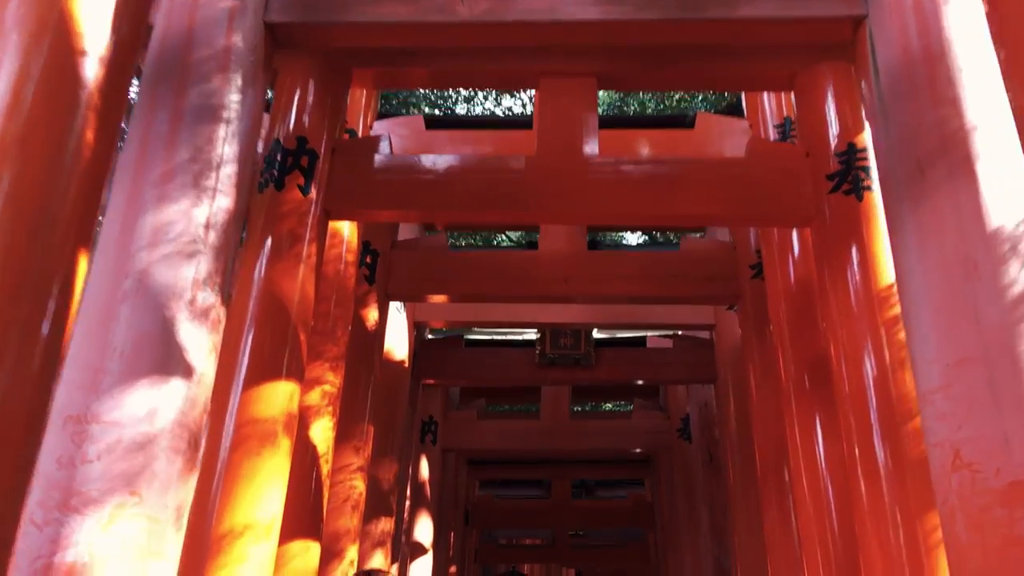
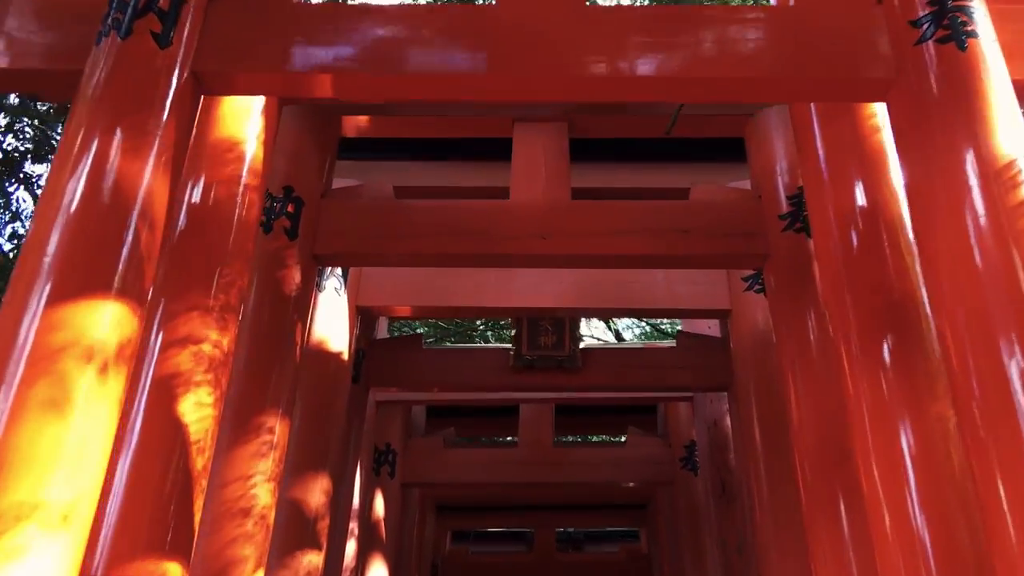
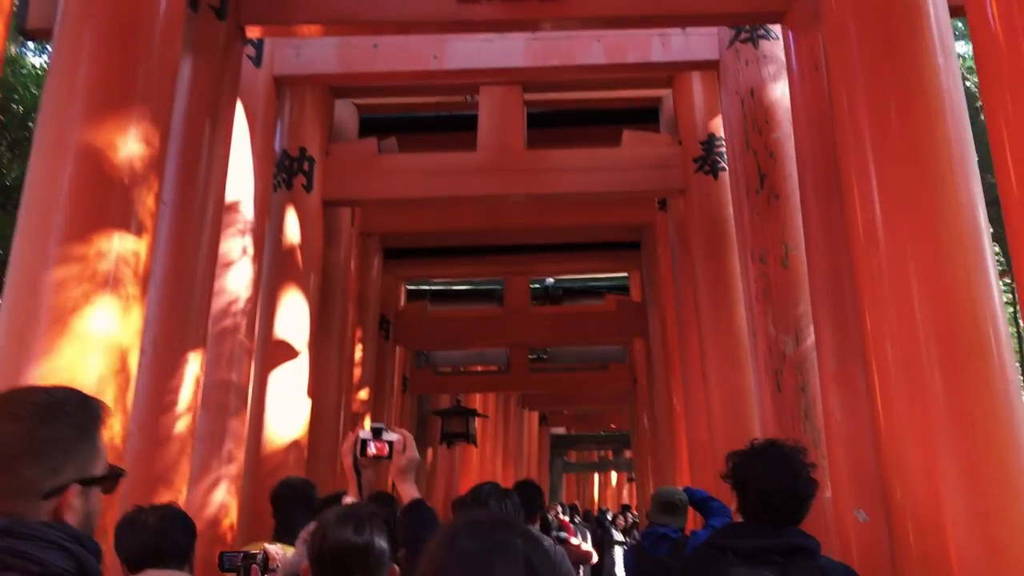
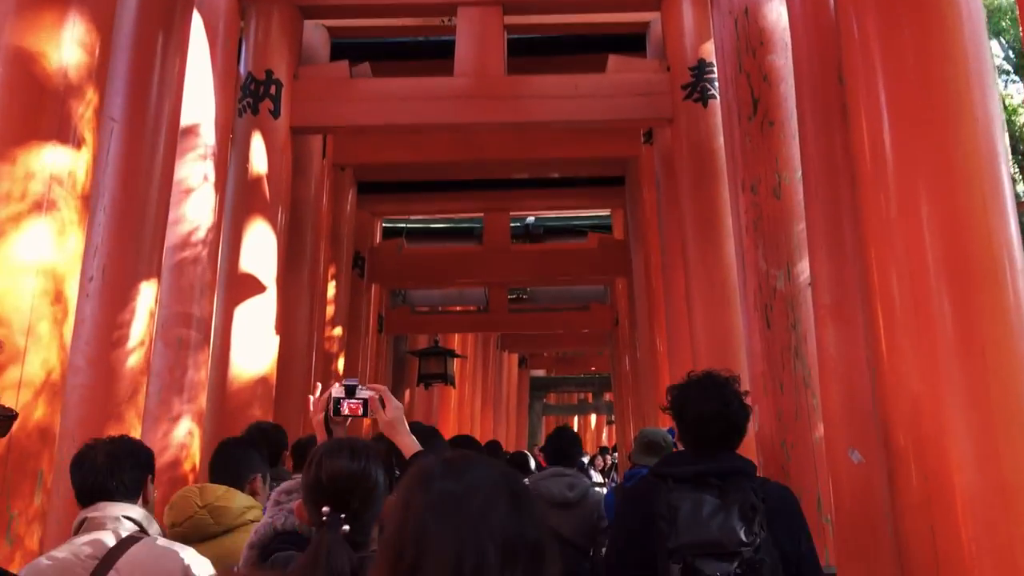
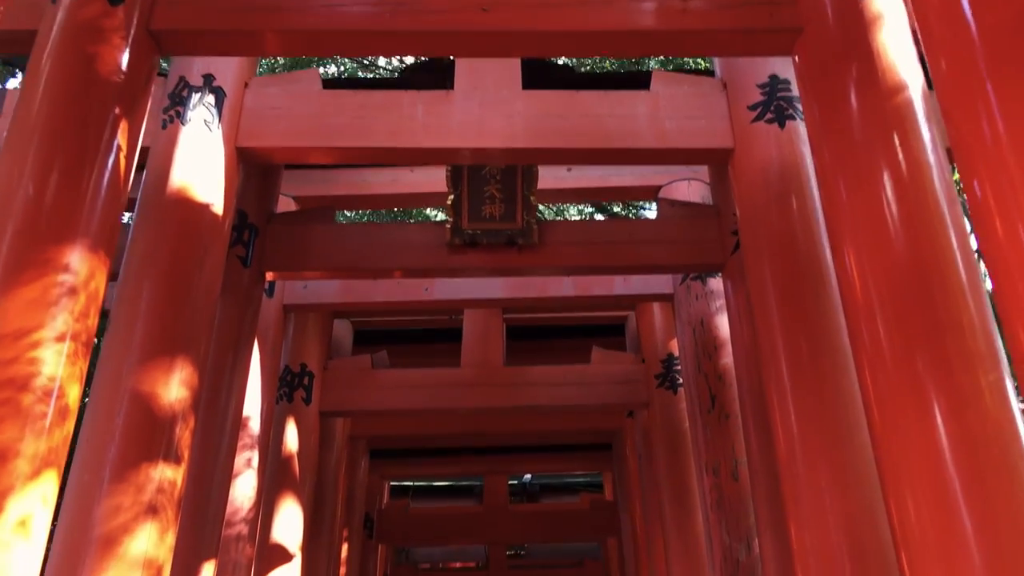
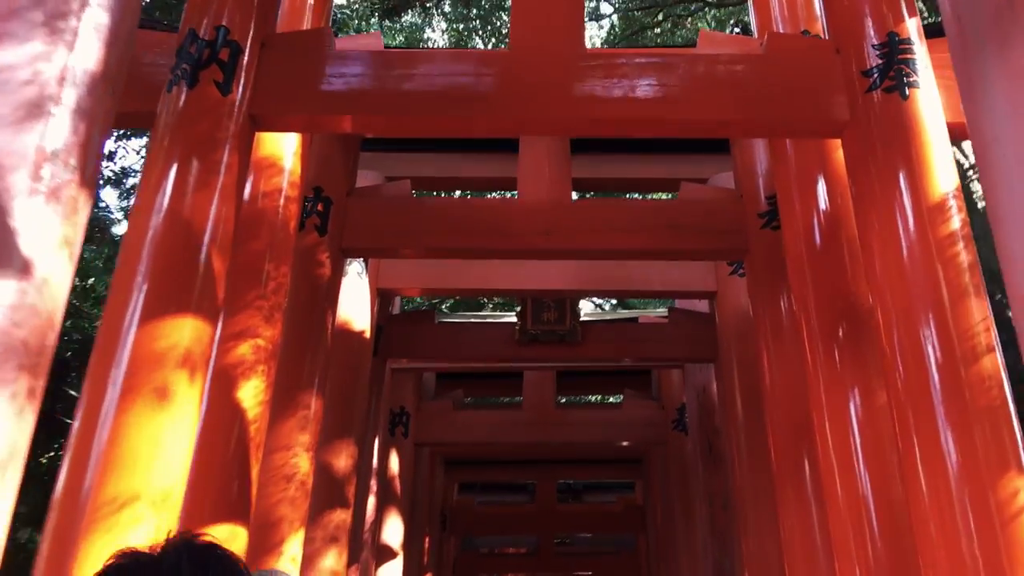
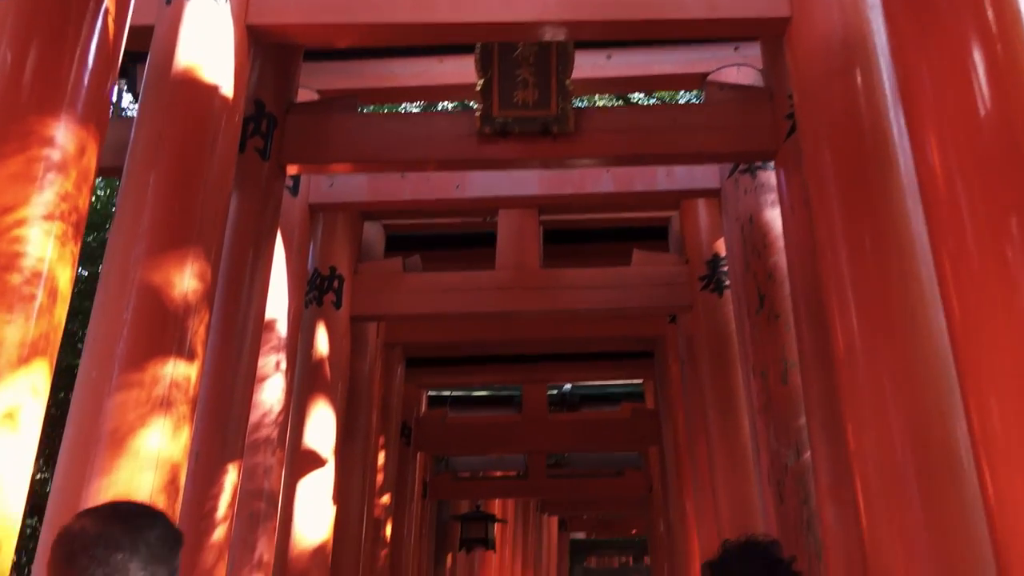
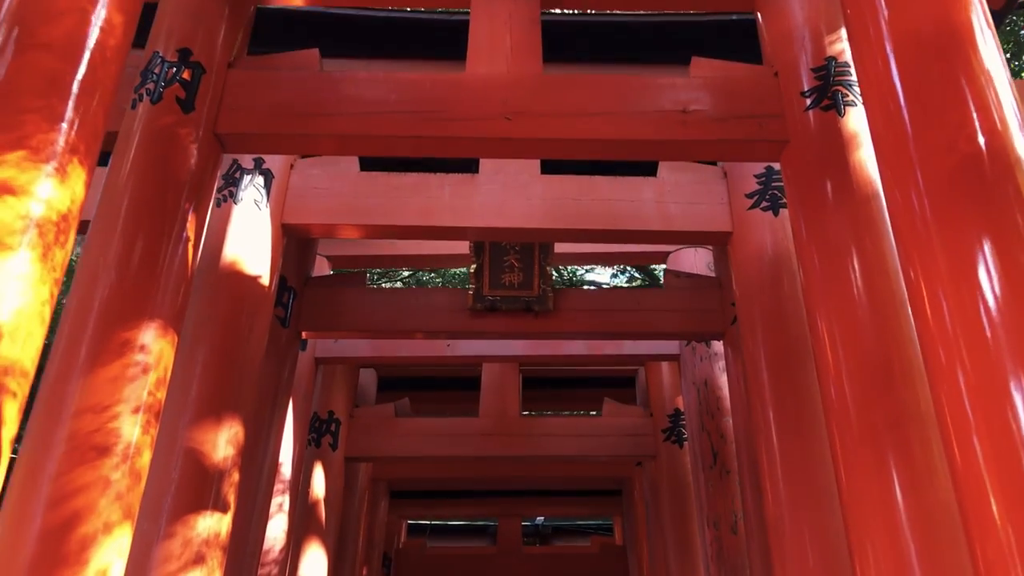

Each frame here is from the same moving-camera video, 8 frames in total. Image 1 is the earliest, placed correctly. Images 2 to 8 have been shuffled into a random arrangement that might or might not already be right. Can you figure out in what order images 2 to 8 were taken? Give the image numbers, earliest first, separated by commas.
6, 2, 8, 5, 7, 3, 4
